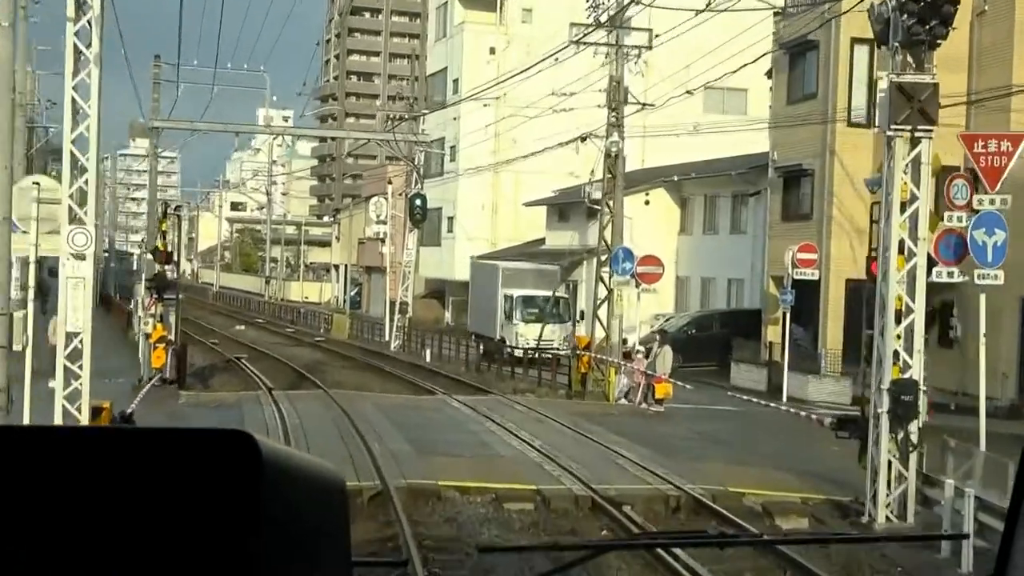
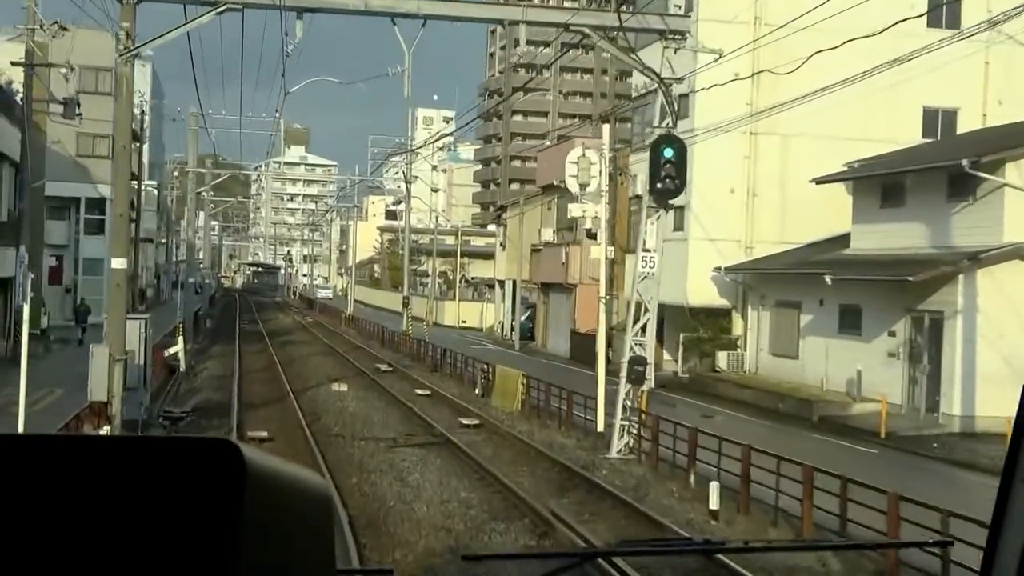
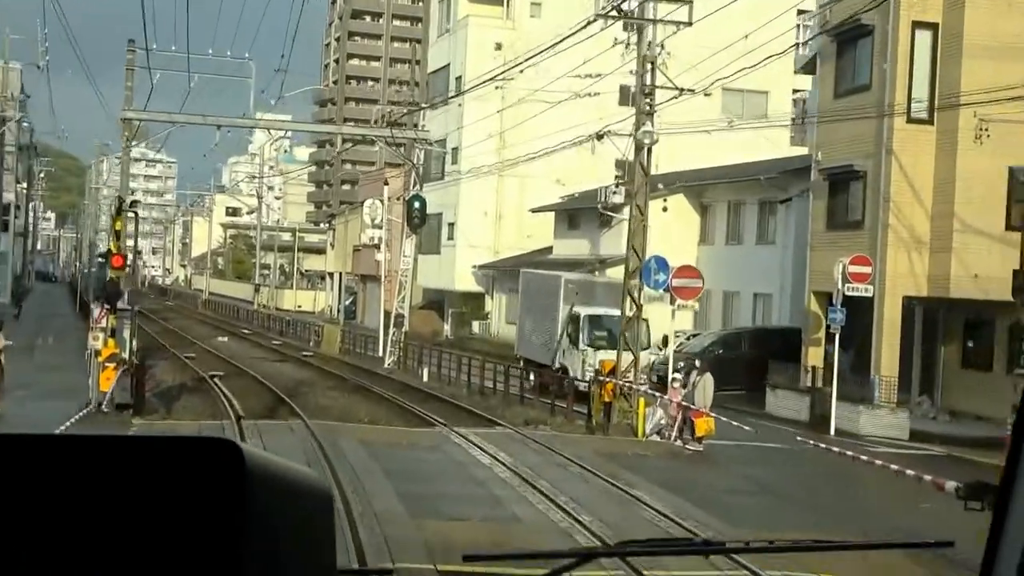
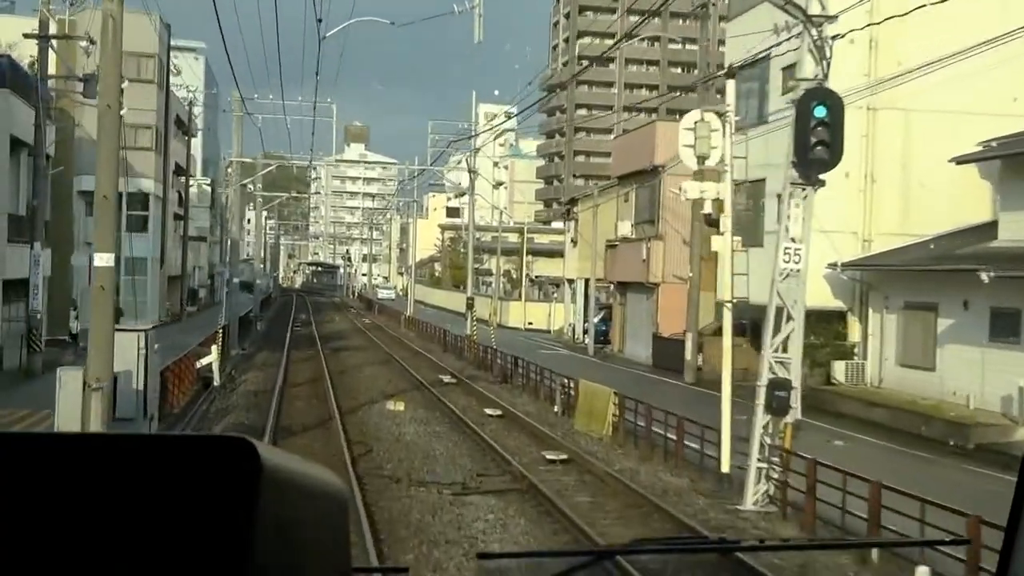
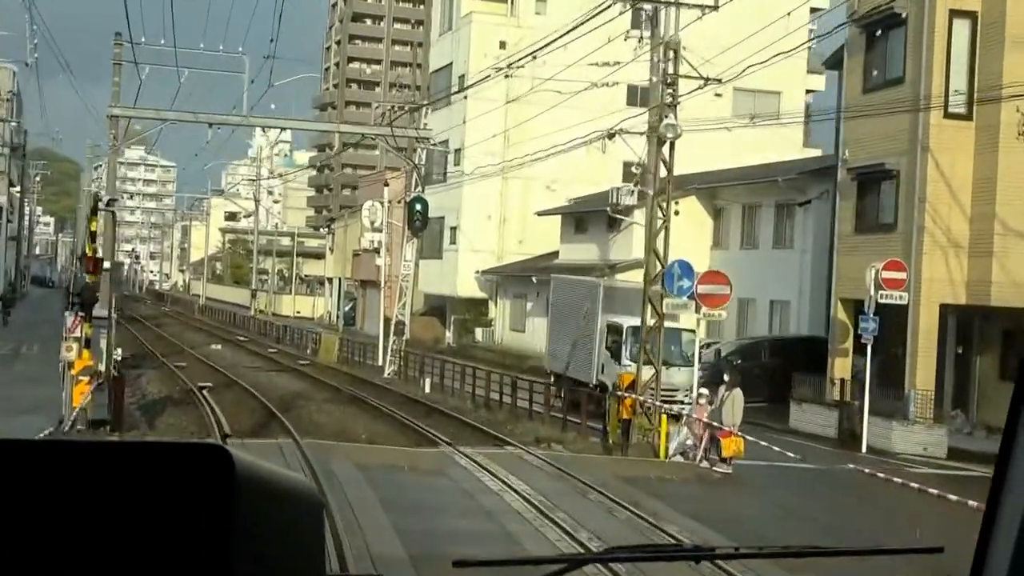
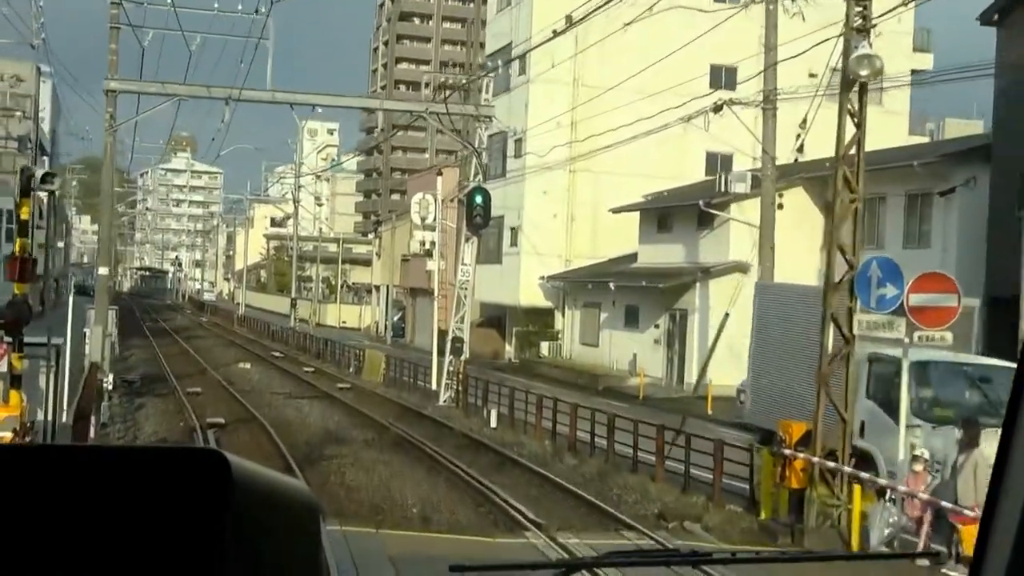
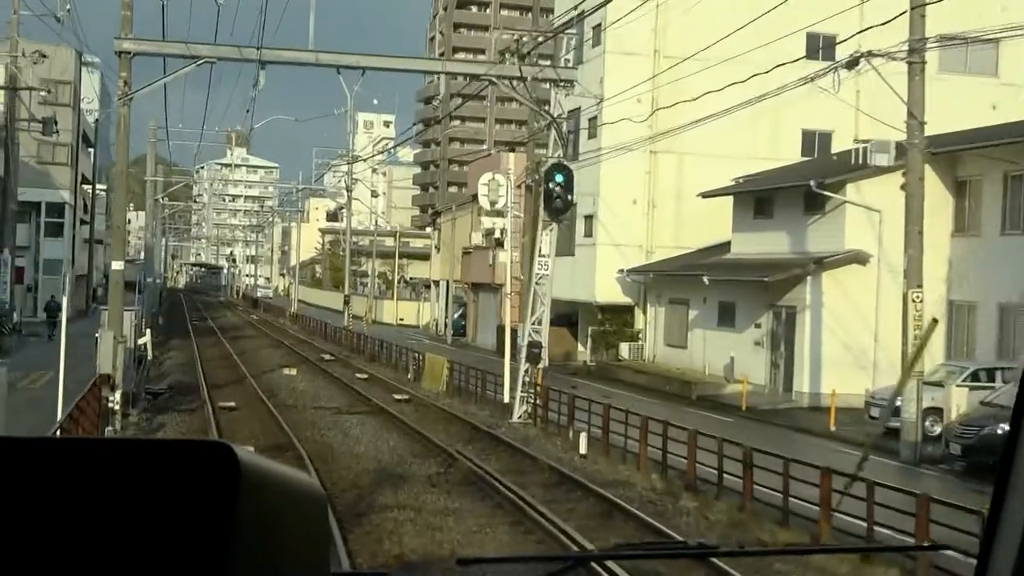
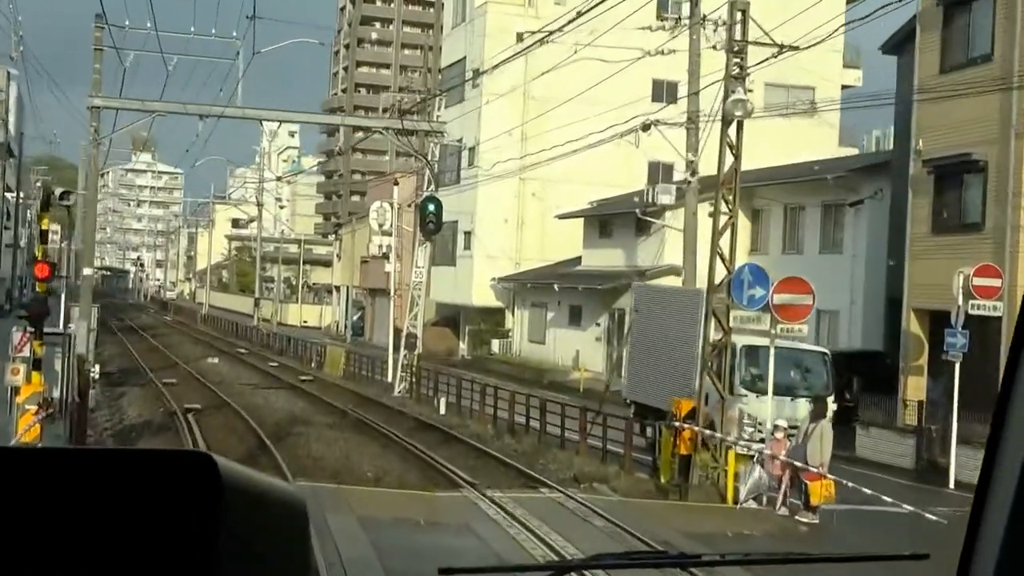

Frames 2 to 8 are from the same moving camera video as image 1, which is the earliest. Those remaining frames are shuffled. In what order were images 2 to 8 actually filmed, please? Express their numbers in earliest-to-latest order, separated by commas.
3, 5, 8, 6, 7, 2, 4
